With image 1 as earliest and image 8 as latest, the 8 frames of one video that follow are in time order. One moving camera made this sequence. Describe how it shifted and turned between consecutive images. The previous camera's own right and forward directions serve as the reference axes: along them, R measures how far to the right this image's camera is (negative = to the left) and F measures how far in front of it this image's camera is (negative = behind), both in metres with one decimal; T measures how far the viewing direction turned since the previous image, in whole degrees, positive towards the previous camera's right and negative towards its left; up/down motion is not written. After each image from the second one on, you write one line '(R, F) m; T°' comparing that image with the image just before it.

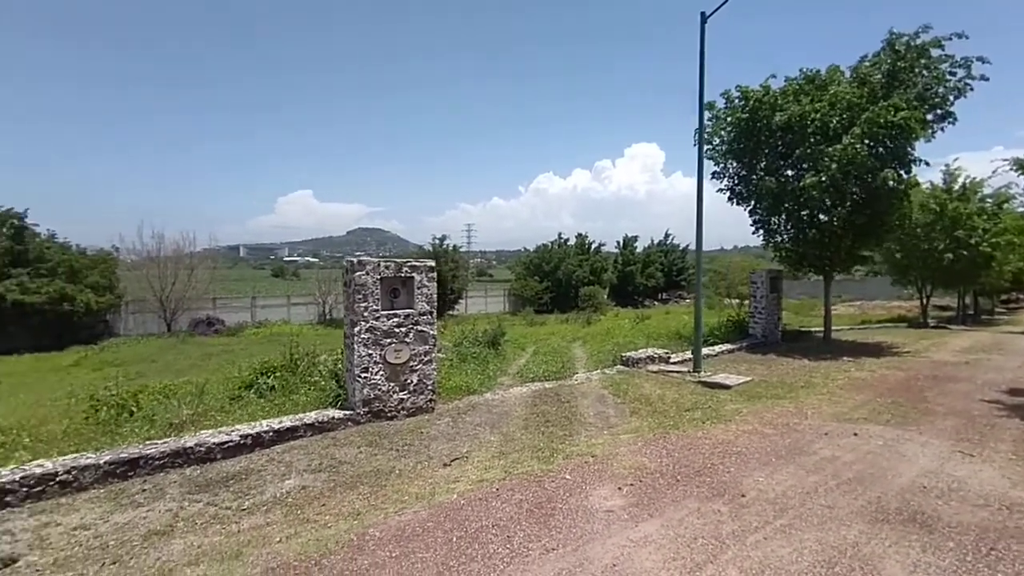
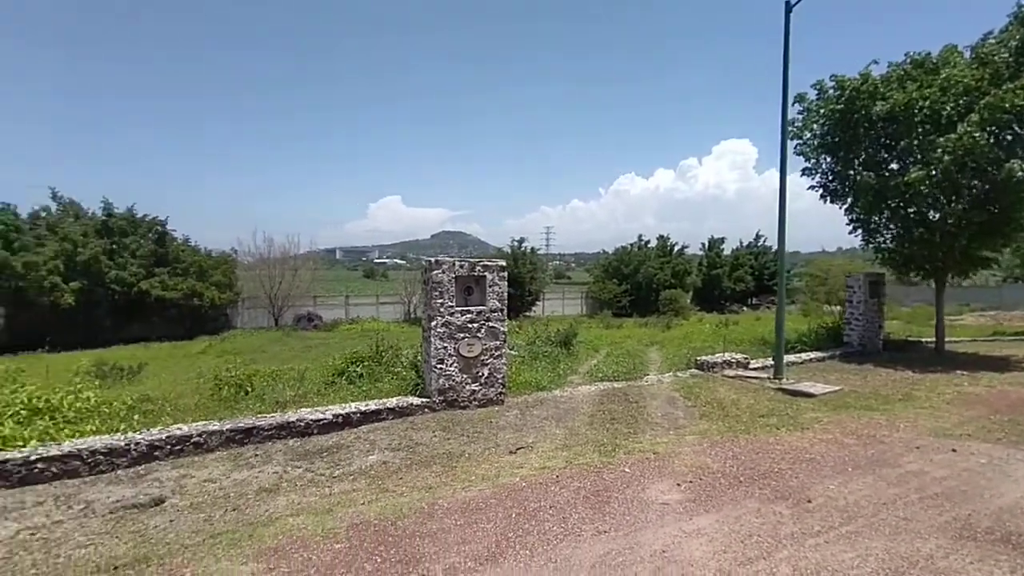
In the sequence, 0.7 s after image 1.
(+0.2, -0.5) m; -7°
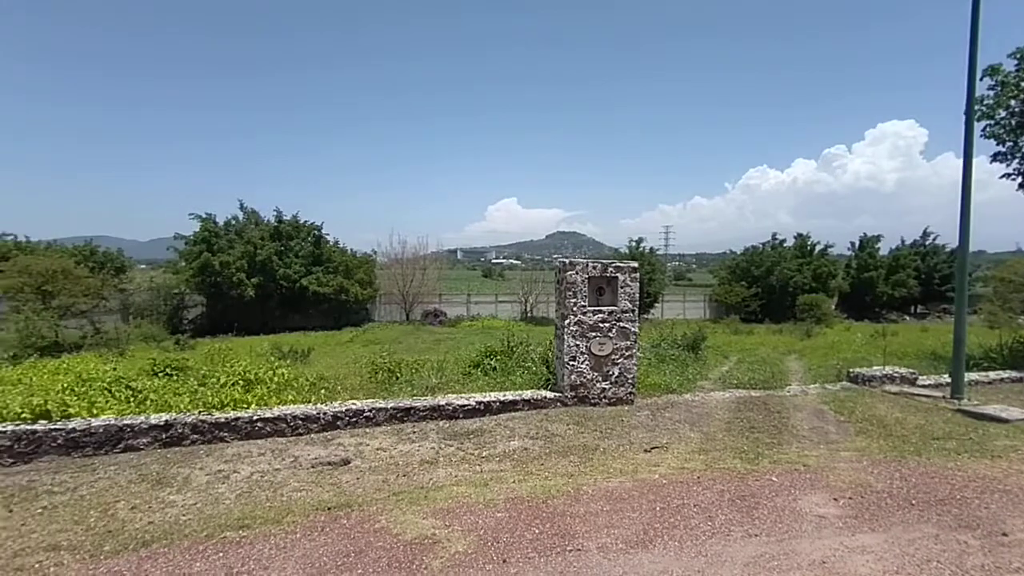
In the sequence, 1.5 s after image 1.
(-0.2, -0.3) m; -10°
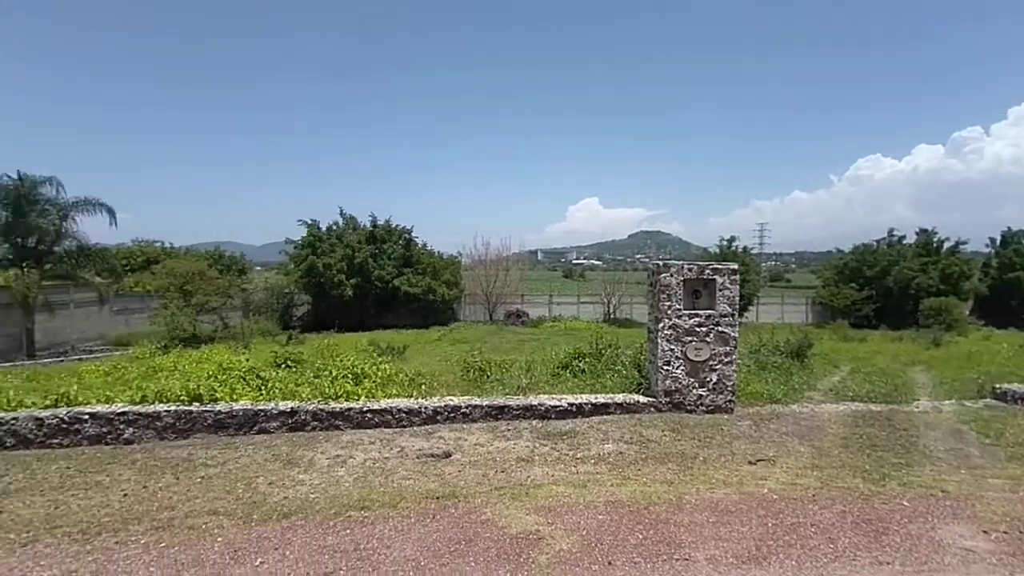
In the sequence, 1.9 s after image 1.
(-0.1, 0.0) m; -7°
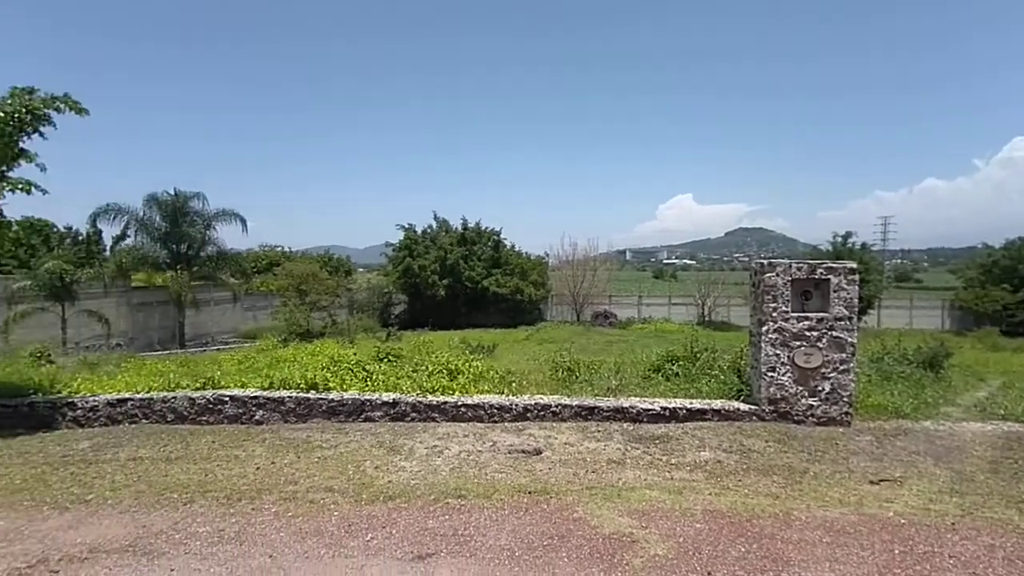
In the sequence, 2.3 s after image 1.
(0.0, +0.2) m; -8°
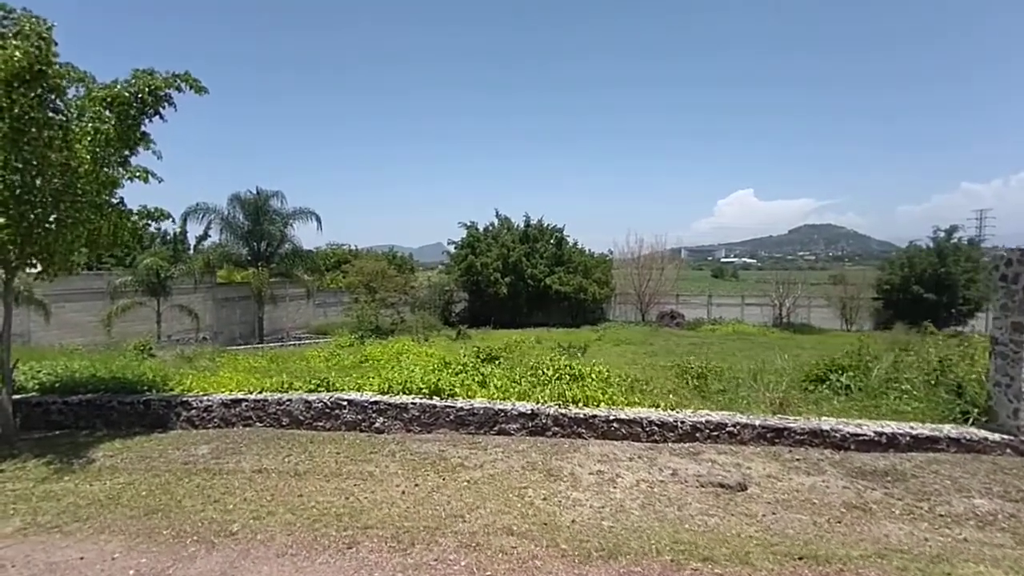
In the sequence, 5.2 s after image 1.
(-1.0, +1.1) m; -5°
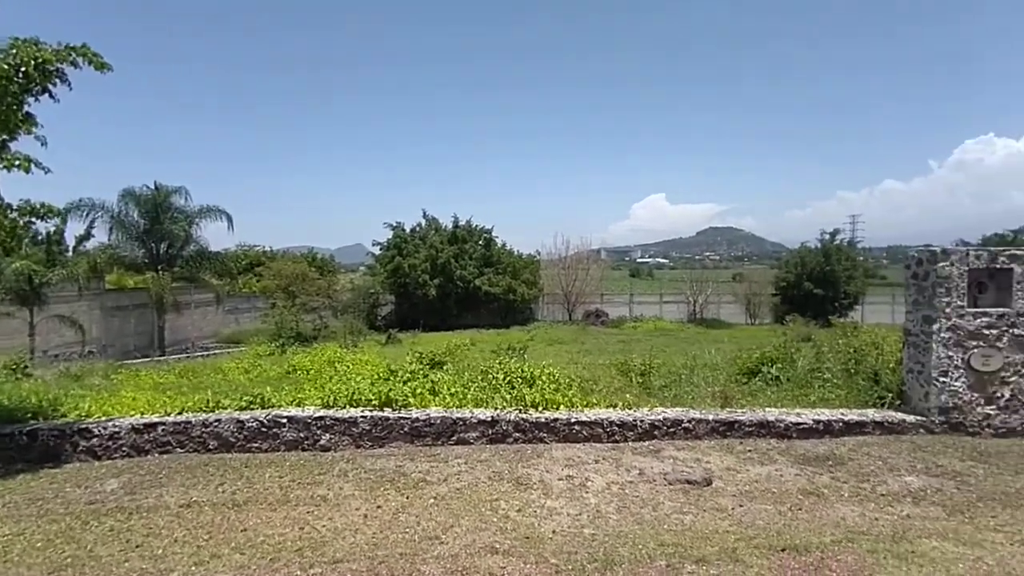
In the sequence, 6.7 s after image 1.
(-0.3, 0.0) m; +7°
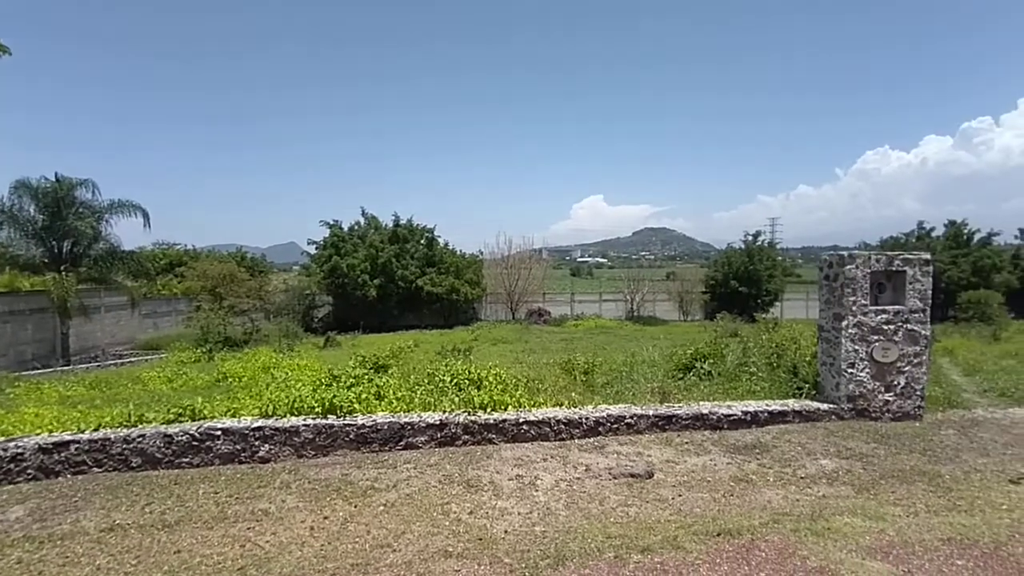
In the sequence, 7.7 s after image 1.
(-0.1, -0.2) m; +5°
